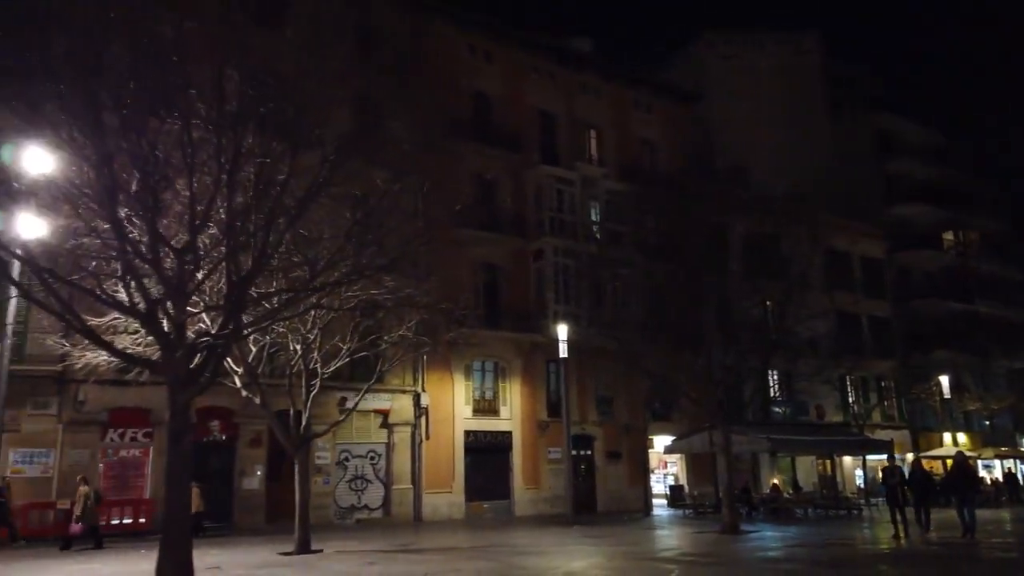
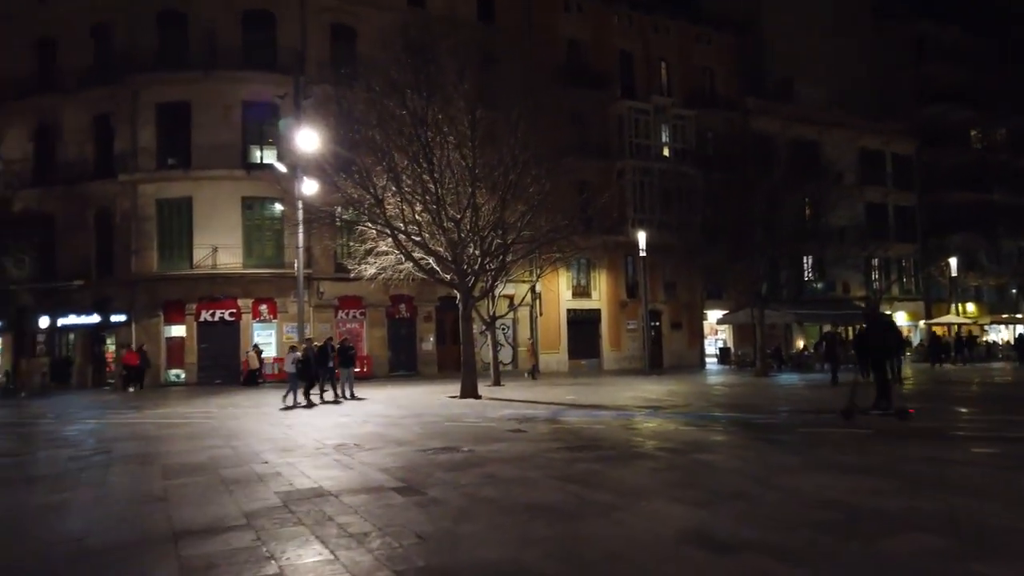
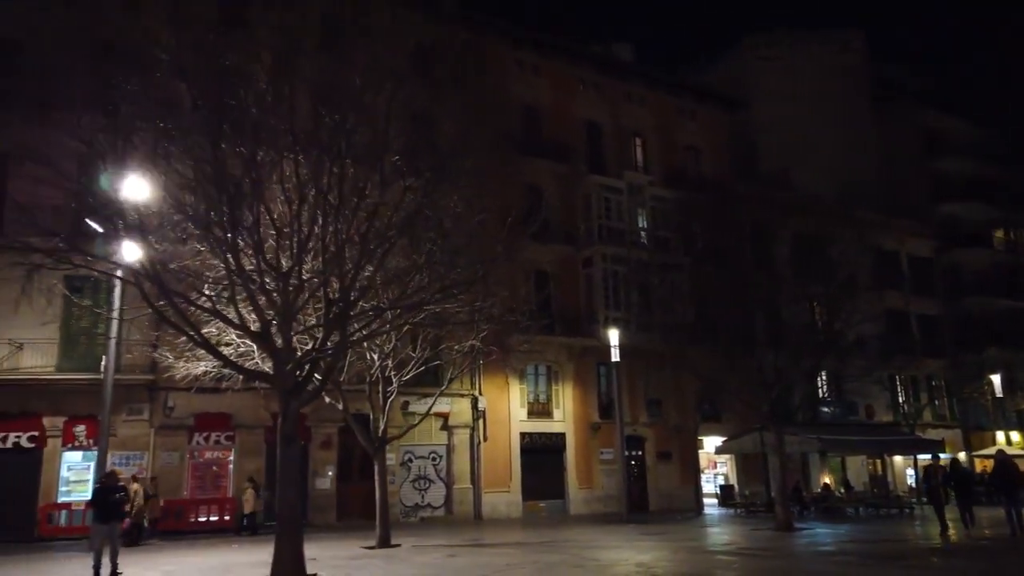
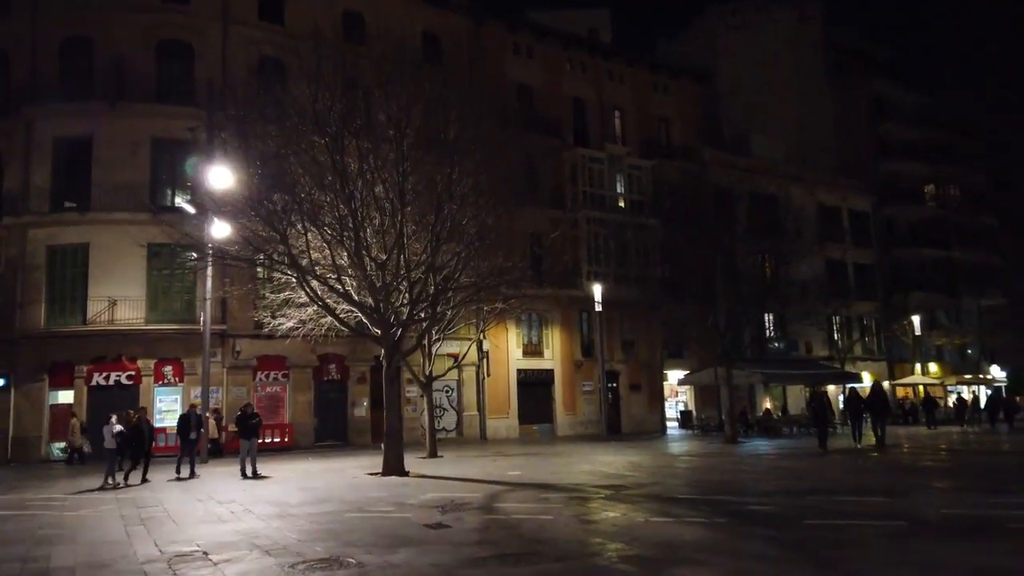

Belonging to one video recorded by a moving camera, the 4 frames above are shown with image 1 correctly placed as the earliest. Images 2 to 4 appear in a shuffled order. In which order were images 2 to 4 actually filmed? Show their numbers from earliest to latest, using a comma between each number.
3, 4, 2
